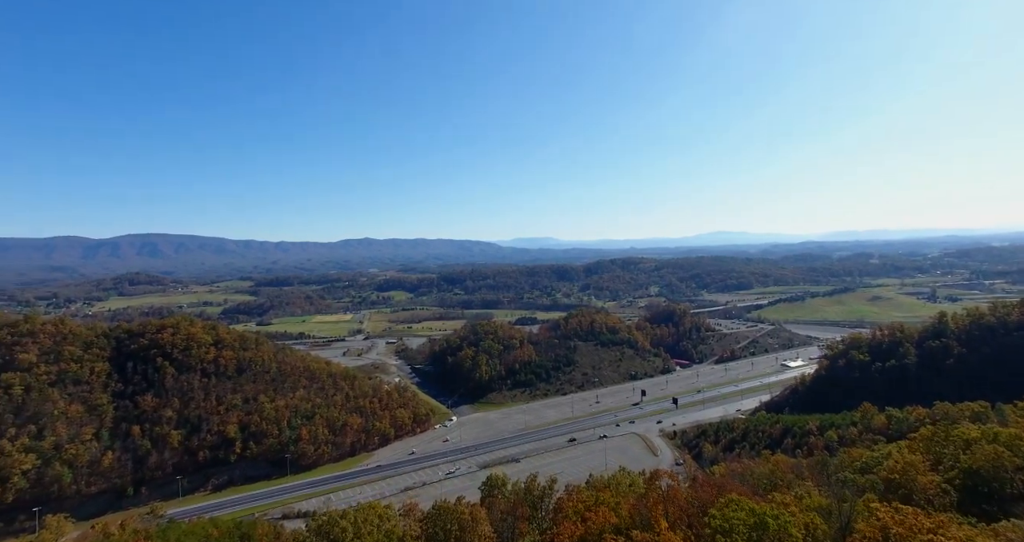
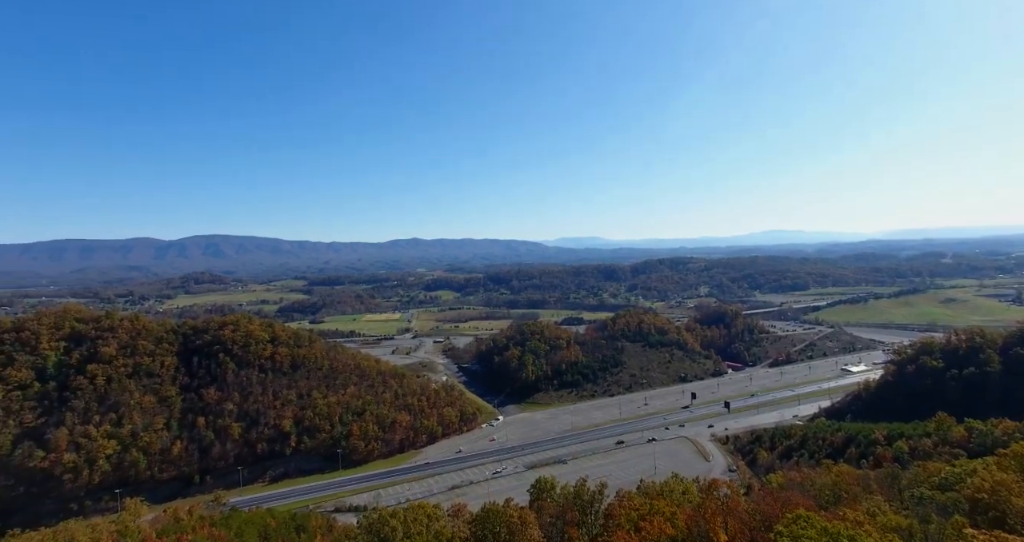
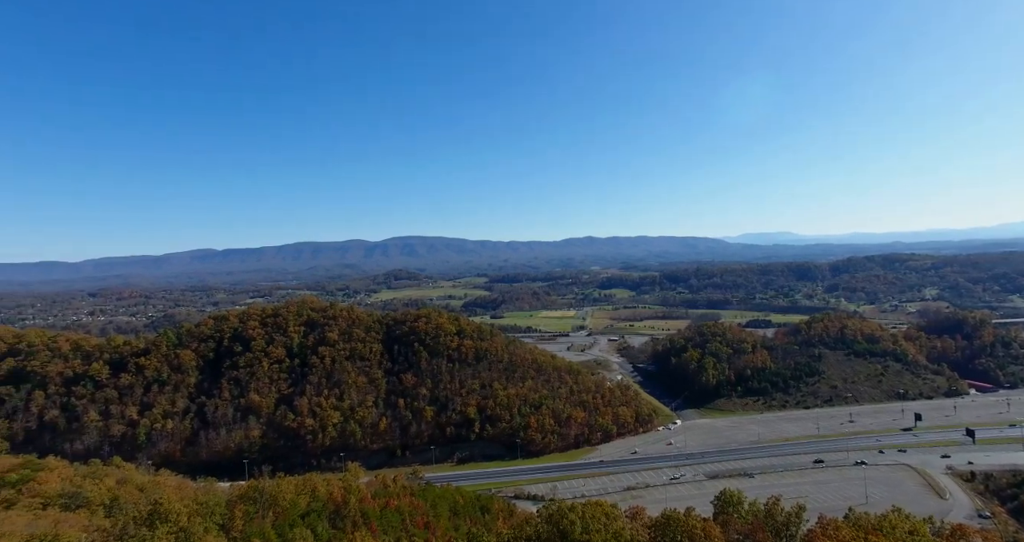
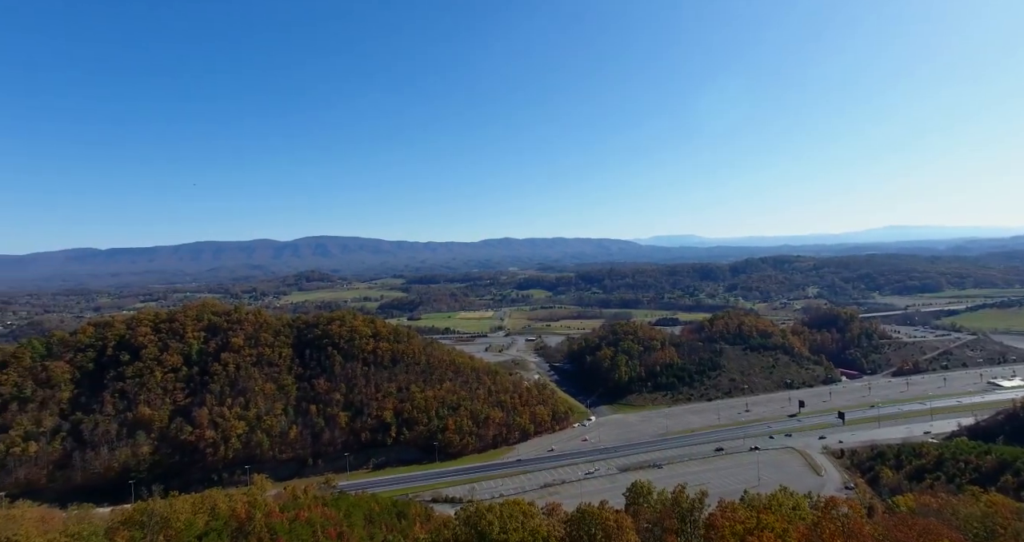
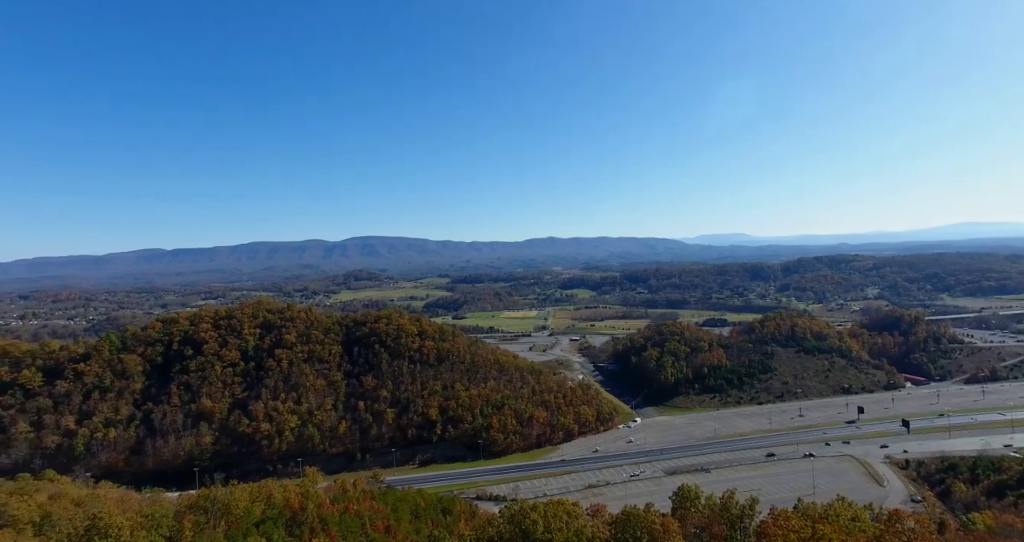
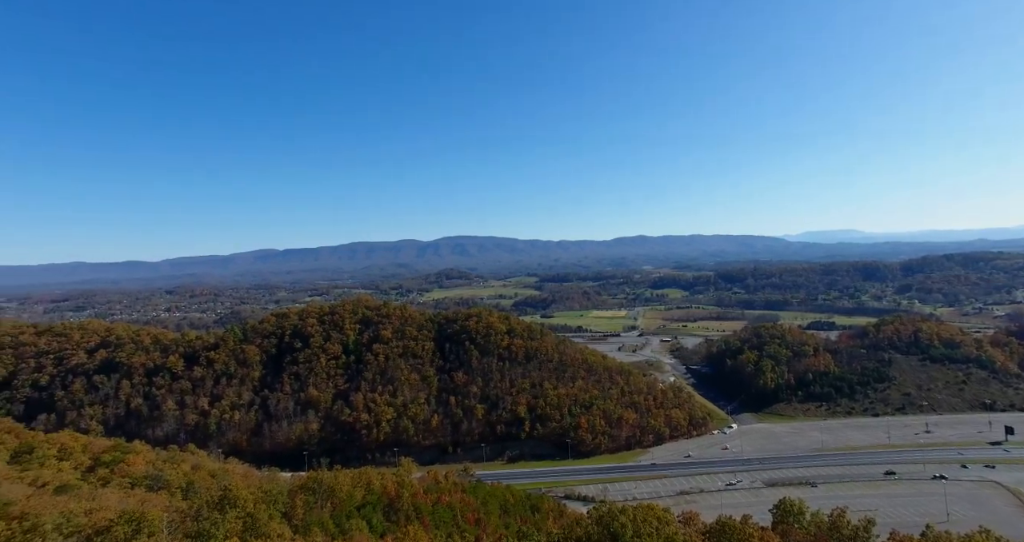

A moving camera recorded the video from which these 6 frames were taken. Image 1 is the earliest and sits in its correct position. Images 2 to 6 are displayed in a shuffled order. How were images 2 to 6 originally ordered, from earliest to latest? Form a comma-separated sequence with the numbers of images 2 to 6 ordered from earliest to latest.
2, 4, 5, 3, 6
